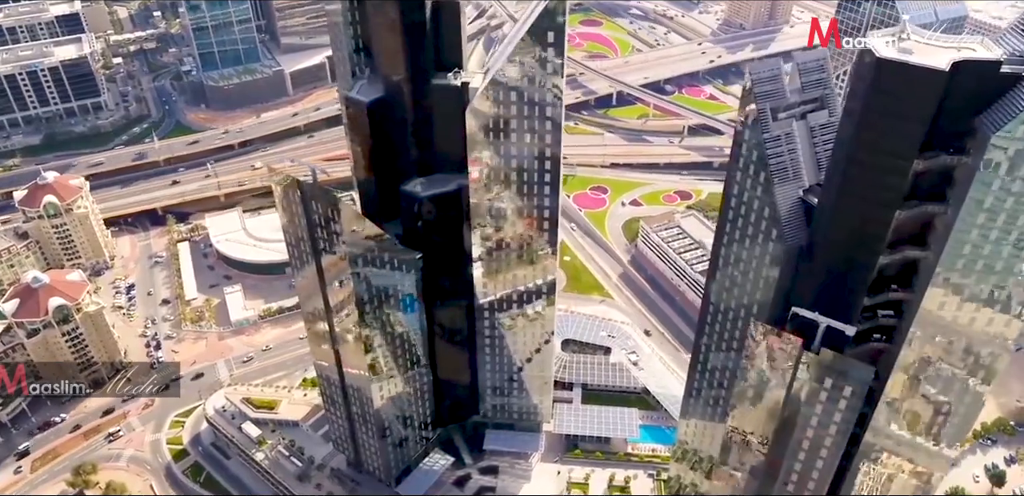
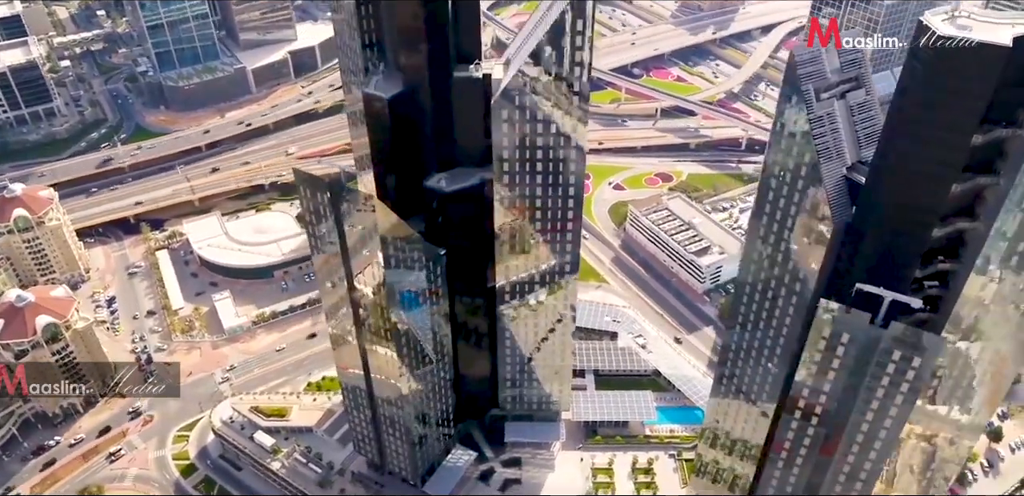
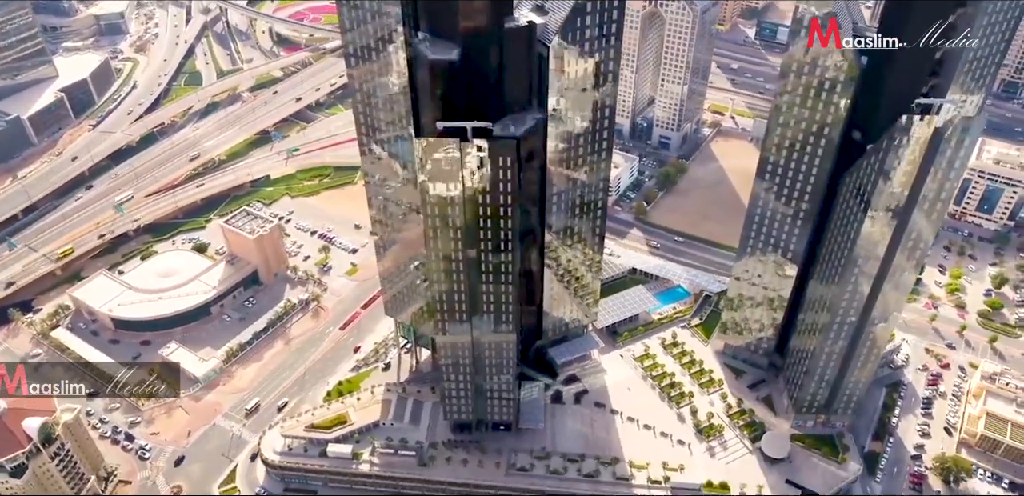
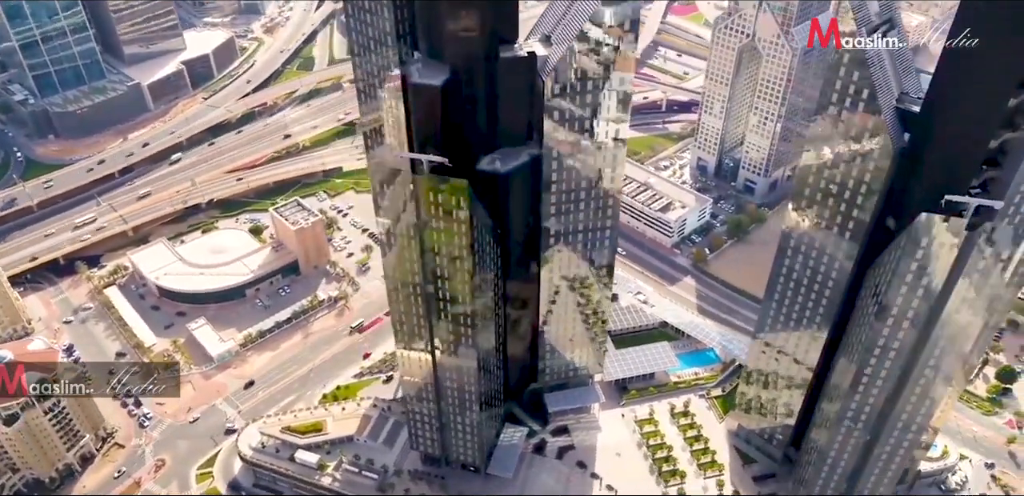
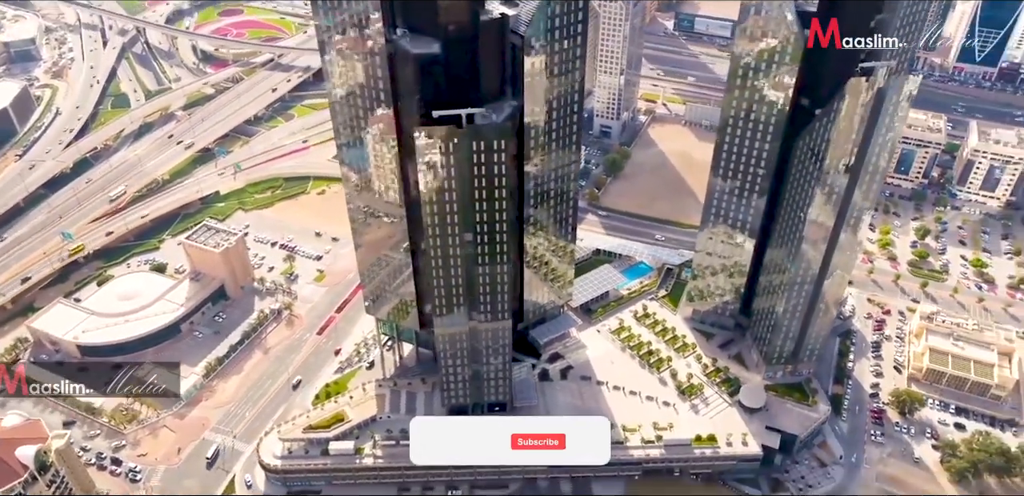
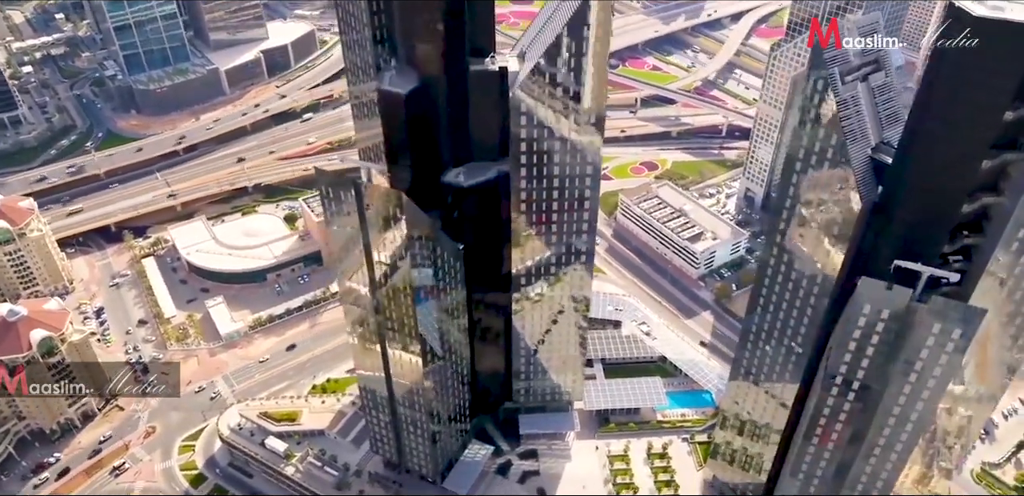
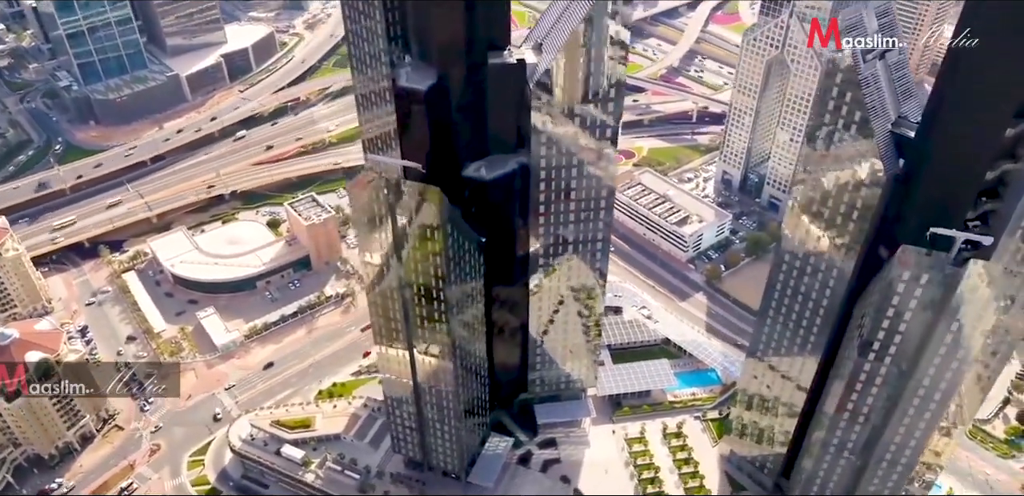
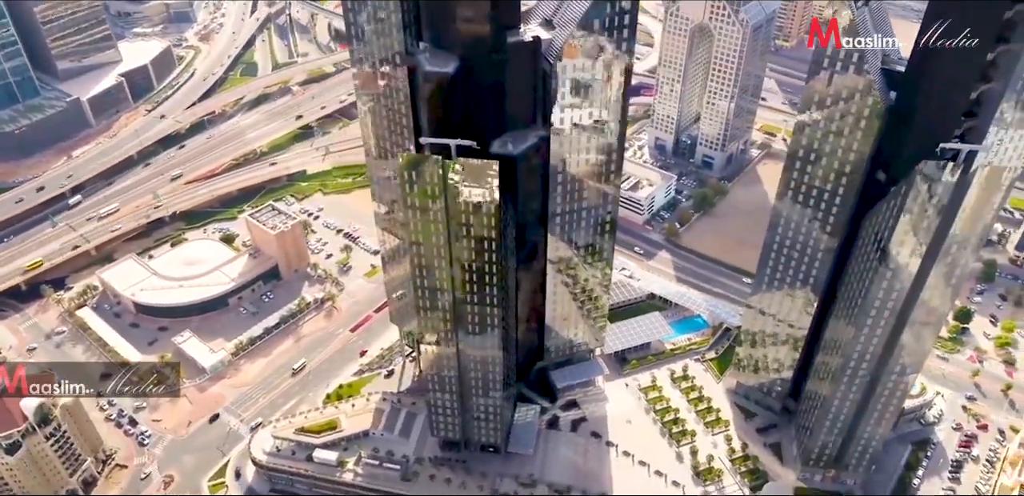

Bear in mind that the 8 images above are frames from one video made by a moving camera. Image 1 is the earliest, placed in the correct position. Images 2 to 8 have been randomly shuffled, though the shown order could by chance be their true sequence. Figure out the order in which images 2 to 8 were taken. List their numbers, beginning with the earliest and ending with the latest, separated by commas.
2, 6, 7, 4, 8, 3, 5
